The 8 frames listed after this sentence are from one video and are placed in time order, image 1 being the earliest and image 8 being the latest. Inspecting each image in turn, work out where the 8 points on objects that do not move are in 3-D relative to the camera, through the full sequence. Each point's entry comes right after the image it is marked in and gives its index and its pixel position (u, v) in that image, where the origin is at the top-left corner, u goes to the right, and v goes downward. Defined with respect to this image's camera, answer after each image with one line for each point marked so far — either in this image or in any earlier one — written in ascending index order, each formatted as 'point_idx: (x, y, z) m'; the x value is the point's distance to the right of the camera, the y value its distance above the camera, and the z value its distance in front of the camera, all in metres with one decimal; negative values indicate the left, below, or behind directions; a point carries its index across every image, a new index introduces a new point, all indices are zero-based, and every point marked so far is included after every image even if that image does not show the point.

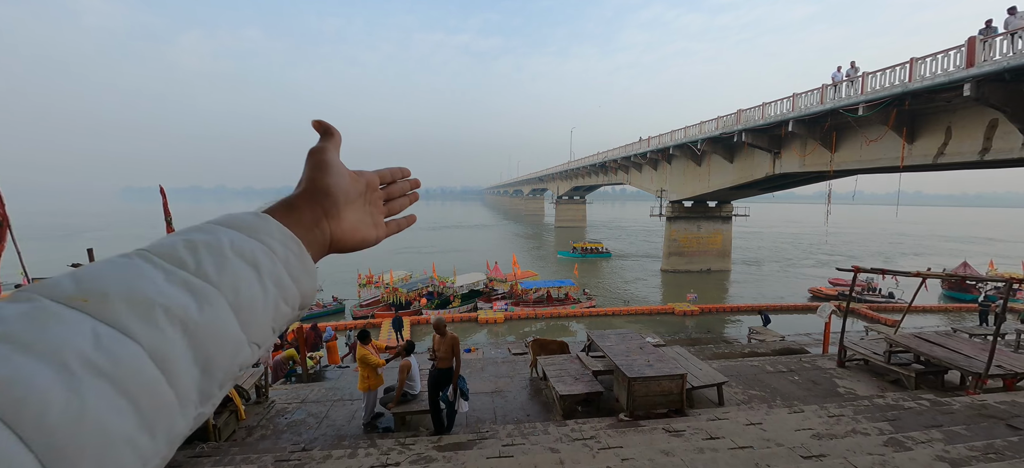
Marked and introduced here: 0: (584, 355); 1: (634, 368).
0: (+1.3, -2.1, +7.3) m
1: (+1.6, -1.8, +5.5) m
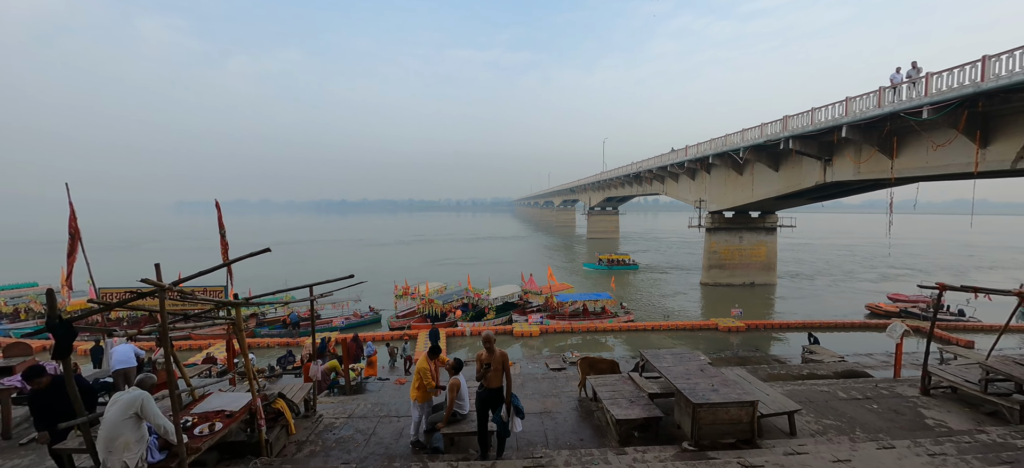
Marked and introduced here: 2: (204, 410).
0: (+2.1, -2.4, +6.9) m
1: (+2.3, -2.0, +5.1) m
2: (-3.6, -2.1, +4.8) m
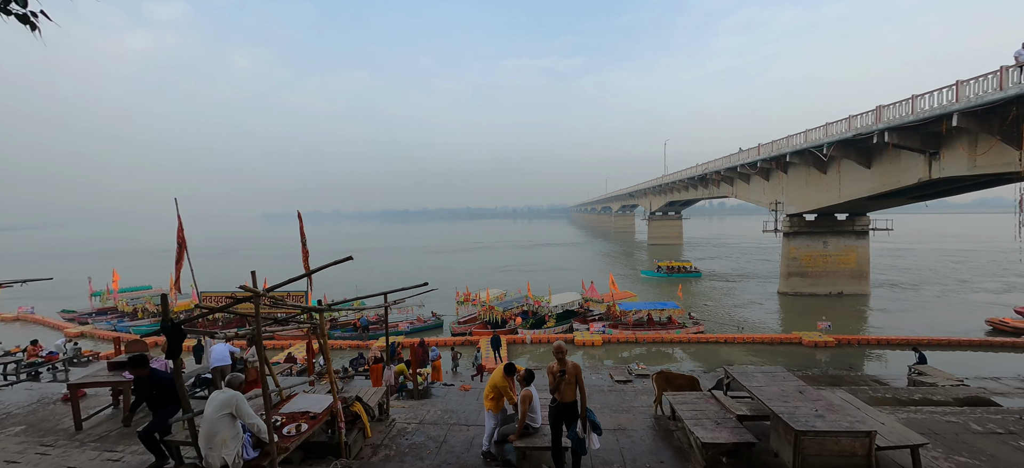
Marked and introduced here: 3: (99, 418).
0: (+3.2, -2.5, +6.3) m
1: (+3.2, -2.1, +4.6) m
2: (-2.7, -2.2, +5.0) m
3: (-7.1, -3.1, +7.0) m
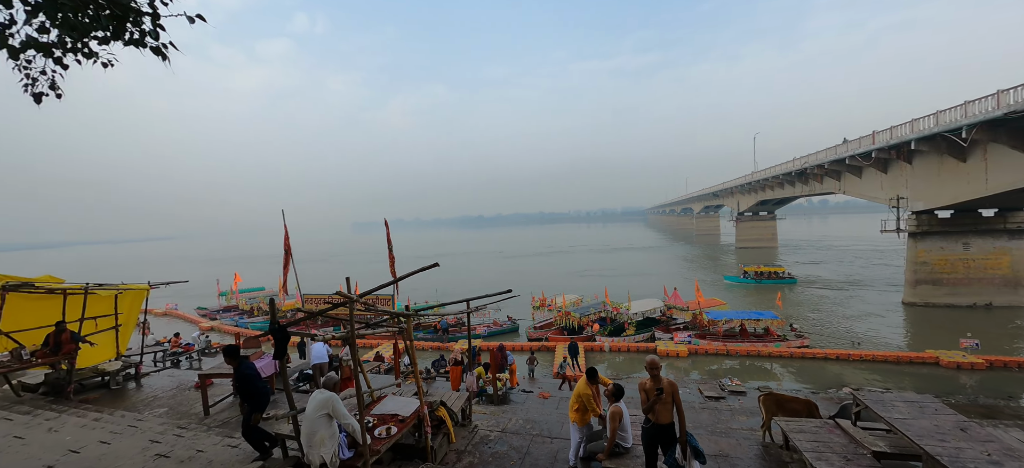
0: (+4.4, -2.5, +5.4) m
1: (+4.1, -2.1, +3.7) m
2: (-1.7, -2.3, +5.2) m
3: (-5.6, -3.3, +7.9) m
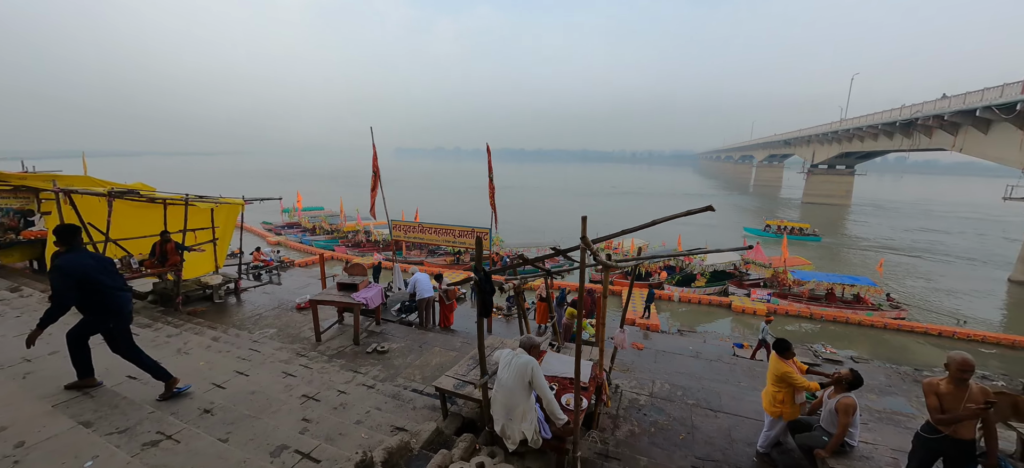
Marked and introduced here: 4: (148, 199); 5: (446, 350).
0: (+6.4, -2.1, +4.1) m
1: (+6.0, -2.0, +2.4) m
2: (+0.4, -1.5, +4.4) m
3: (-3.3, -1.8, +7.5) m
4: (-7.3, +0.7, +8.2) m
5: (-1.1, -2.0, +6.9) m
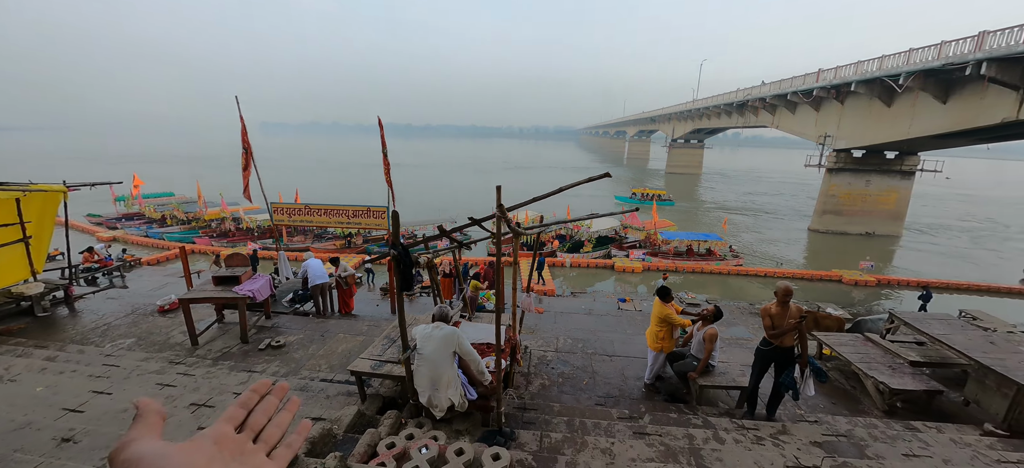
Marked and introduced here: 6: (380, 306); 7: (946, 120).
0: (+5.4, -1.5, +5.8) m
1: (+5.4, -1.4, +4.0) m
2: (-0.5, -1.2, +4.5) m
3: (-4.8, -1.6, +6.6) m
4: (-9.0, +0.7, +6.2) m
5: (-2.6, -1.7, +6.6) m
6: (-3.0, -1.7, +9.4) m
7: (+20.3, +5.5, +18.9) m
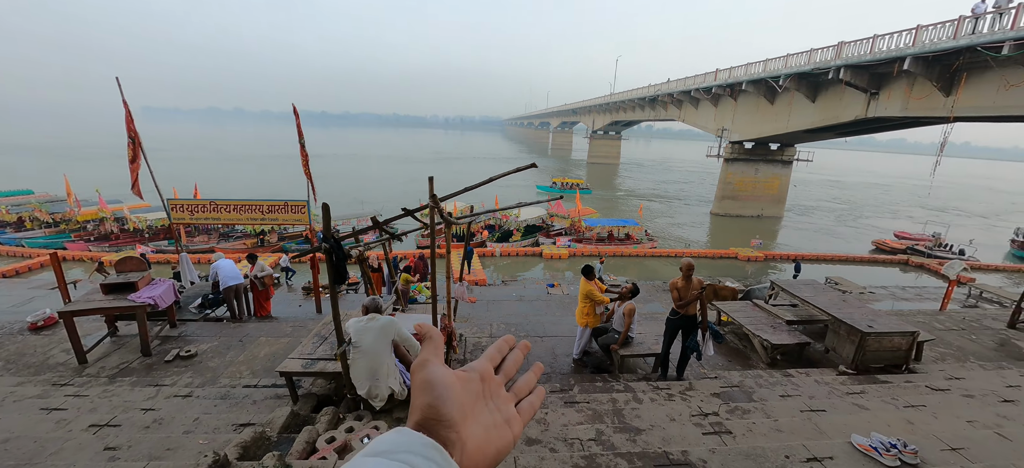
0: (+4.4, -1.1, +6.9) m
1: (+4.7, -1.1, +5.1) m
2: (-1.2, -1.1, +4.5) m
3: (-5.8, -1.6, +5.9) m
4: (-9.9, +0.5, +4.7) m
5: (-3.6, -1.6, +6.3) m
6: (-4.6, -1.6, +8.9) m
7: (+16.5, +6.6, +22.1) m
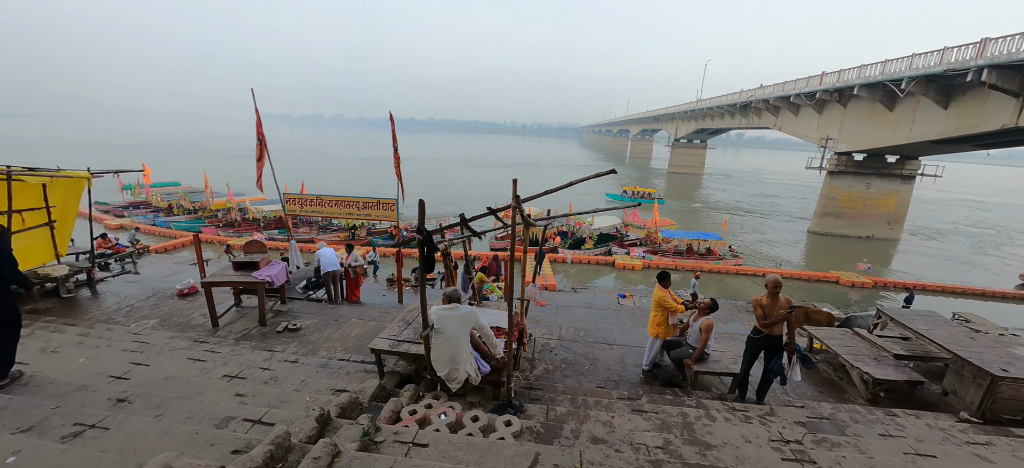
0: (+5.5, -1.5, +6.2) m
1: (+5.5, -1.4, +4.3) m
2: (-0.4, -1.1, +4.8) m
3: (-4.7, -1.4, +6.9) m
4: (-8.9, +1.0, +6.5) m
5: (-2.5, -1.5, +6.9) m
6: (-3.0, -1.4, +9.7) m
7: (+20.5, +5.3, +19.1) m
